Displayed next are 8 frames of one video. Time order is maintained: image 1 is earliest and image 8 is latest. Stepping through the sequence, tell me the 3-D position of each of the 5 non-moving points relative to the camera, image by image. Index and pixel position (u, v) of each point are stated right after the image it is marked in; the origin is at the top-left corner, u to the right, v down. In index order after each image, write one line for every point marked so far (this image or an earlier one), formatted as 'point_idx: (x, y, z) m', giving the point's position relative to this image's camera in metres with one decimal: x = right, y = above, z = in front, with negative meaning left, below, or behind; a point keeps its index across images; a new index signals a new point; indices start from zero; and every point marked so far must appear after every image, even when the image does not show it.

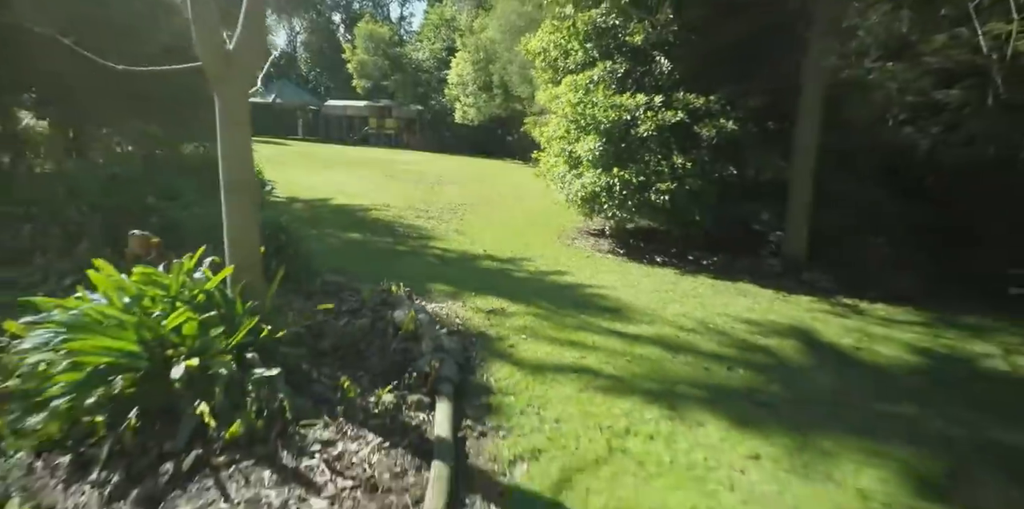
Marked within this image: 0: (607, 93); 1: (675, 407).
0: (+1.3, +2.3, +7.7) m
1: (+1.0, -0.9, +3.4) m
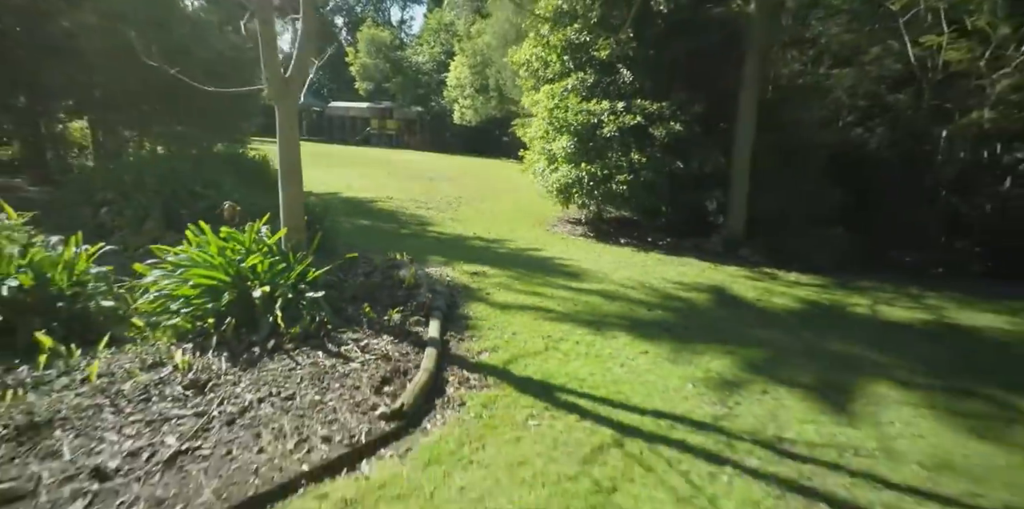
0: (+1.1, +2.6, +9.0) m
1: (+0.8, -0.6, +4.7) m
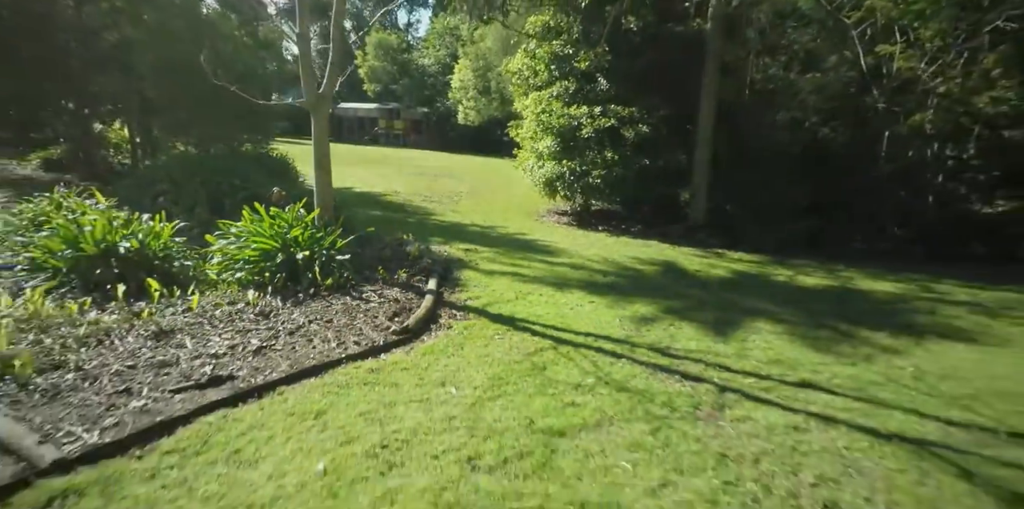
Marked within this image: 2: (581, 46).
0: (+0.9, +2.8, +10.4) m
1: (+0.6, -0.4, +6.0) m
2: (+1.3, +3.9, +10.2) m
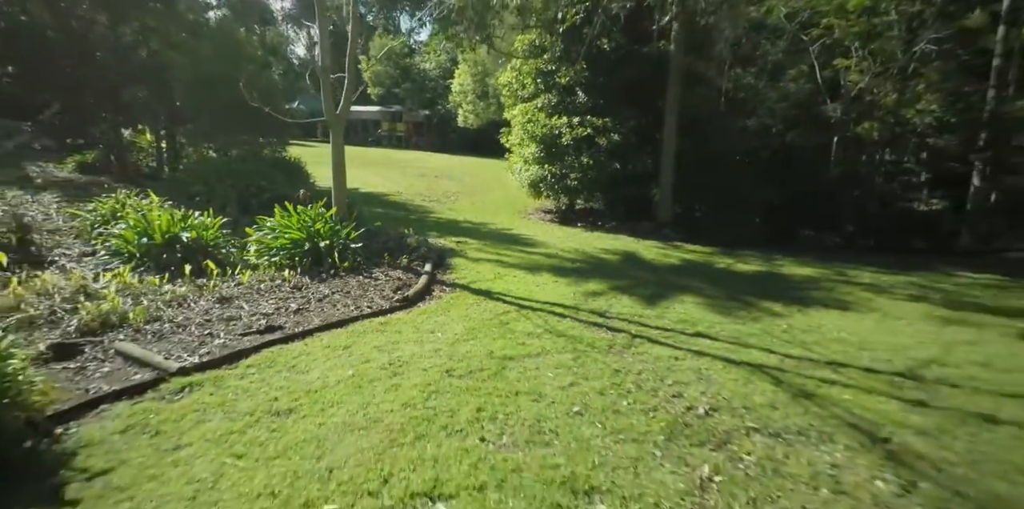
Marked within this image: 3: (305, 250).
0: (+0.7, +3.0, +11.7) m
1: (+0.3, -0.2, +7.4) m
2: (+1.1, +4.1, +11.5) m
3: (-2.6, +0.1, +6.7) m
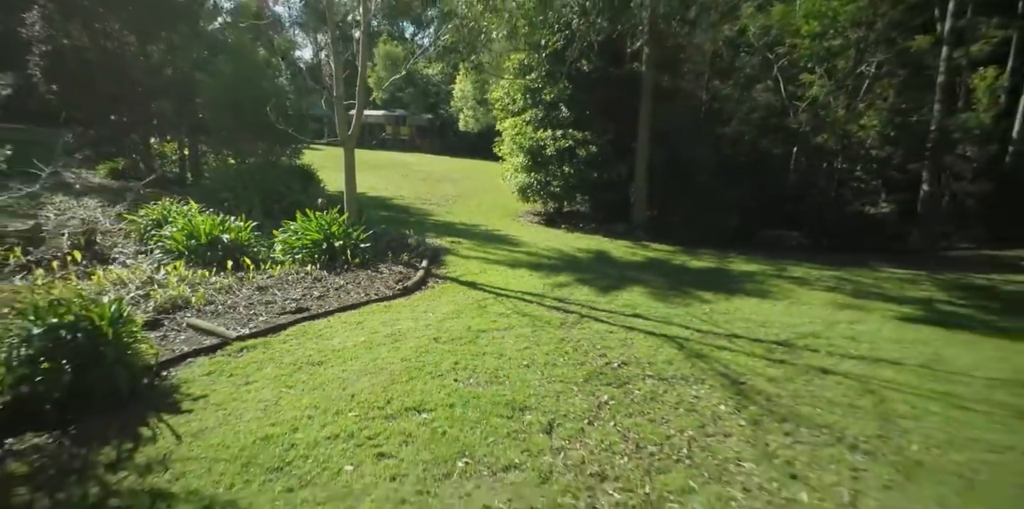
0: (+0.5, +3.0, +13.1) m
1: (0.0, -0.2, +8.8) m
2: (+0.8, +4.1, +12.9) m
3: (-2.8, +0.1, +8.1) m
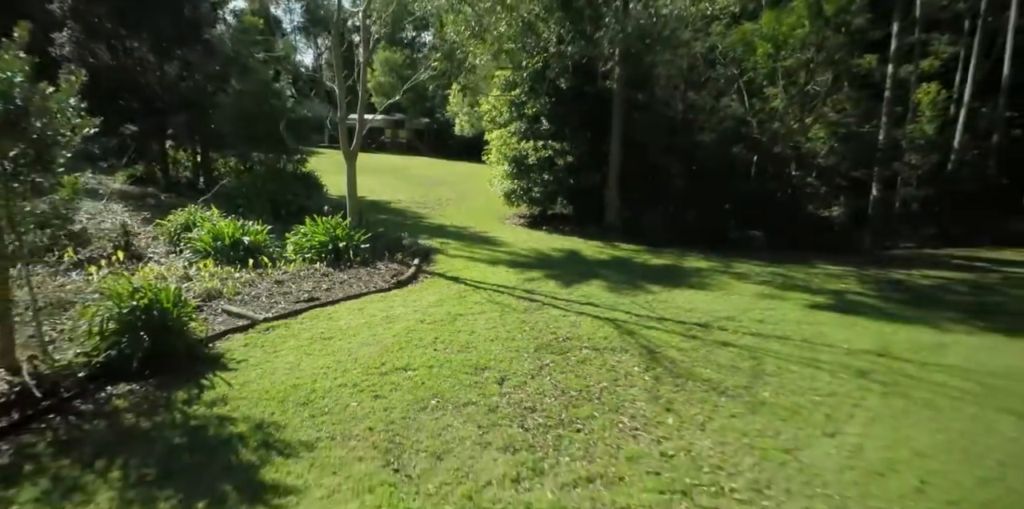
0: (+0.1, +3.0, +14.4) m
1: (-0.3, -0.2, +10.1) m
2: (+0.5, +4.1, +14.2) m
3: (-3.2, +0.1, +9.5) m
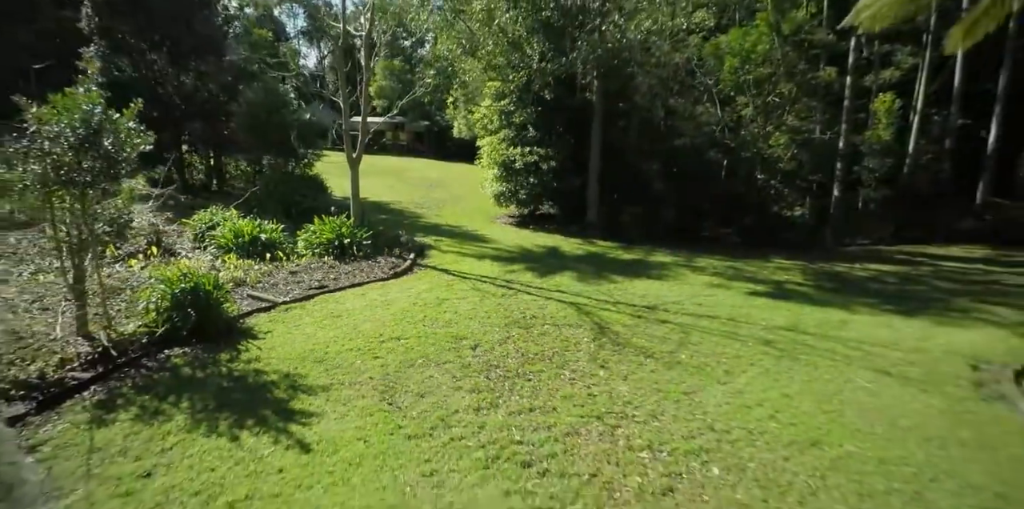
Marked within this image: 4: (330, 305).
0: (-0.2, +3.1, +15.8) m
1: (-0.7, -0.1, +11.5) m
2: (+0.1, +4.2, +15.6) m
3: (-3.5, +0.2, +10.8) m
4: (-2.7, -0.7, +8.0) m
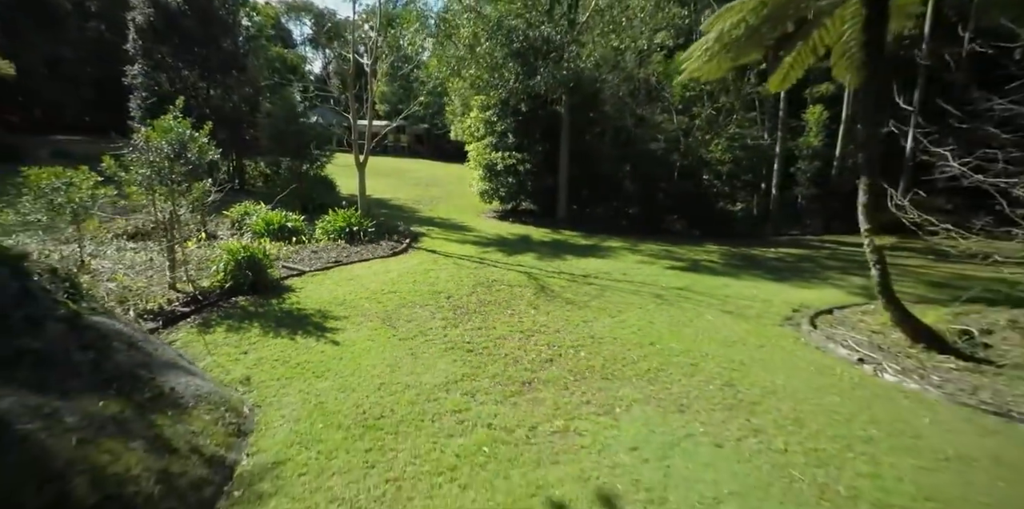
0: (-0.8, +3.5, +18.5) m
1: (-1.3, +0.3, +14.2) m
2: (-0.4, +4.6, +18.3) m
3: (-4.1, +0.6, +13.6) m
4: (-3.3, -0.4, +10.7) m
